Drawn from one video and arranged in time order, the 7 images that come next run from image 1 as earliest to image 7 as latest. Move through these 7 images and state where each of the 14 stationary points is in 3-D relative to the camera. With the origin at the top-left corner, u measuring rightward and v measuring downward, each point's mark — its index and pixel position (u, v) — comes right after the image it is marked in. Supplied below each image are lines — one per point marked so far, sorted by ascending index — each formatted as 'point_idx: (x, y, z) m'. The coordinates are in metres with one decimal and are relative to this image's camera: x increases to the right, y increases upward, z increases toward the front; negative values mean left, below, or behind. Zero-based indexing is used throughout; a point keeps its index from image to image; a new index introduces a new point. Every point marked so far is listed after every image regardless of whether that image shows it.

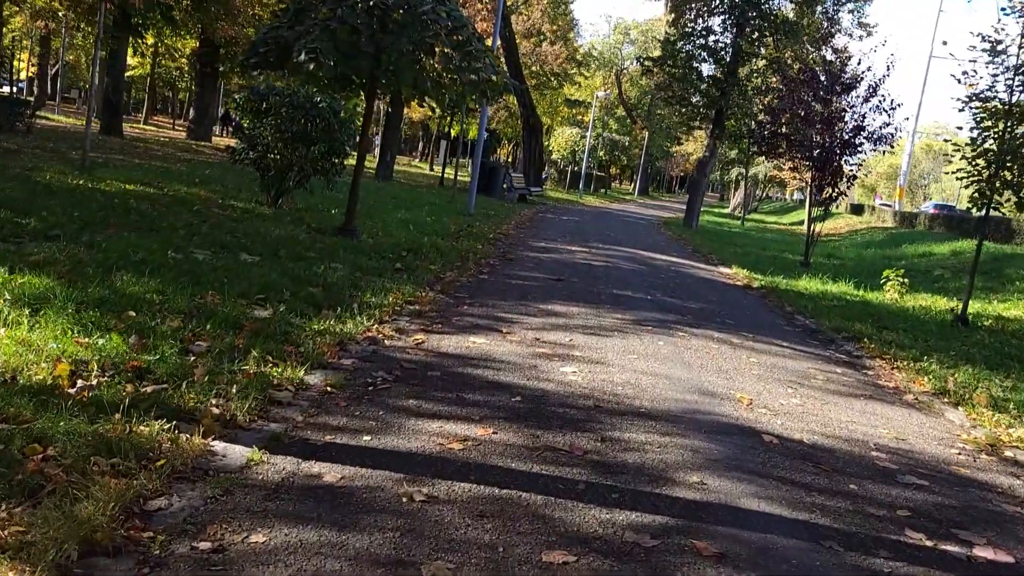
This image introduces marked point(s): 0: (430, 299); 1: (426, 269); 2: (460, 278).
0: (-0.8, -0.1, +7.6) m
1: (-1.0, +0.2, +9.3) m
2: (-0.6, +0.1, +9.2) m
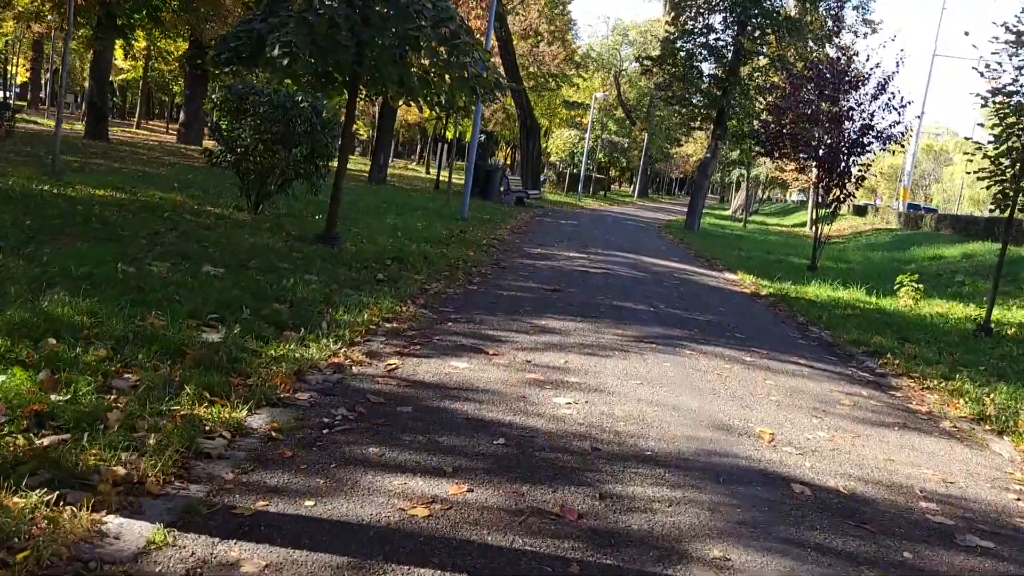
0: (-0.9, -0.2, +6.8) m
1: (-1.1, +0.1, +8.6) m
2: (-0.7, 0.0, +8.5) m
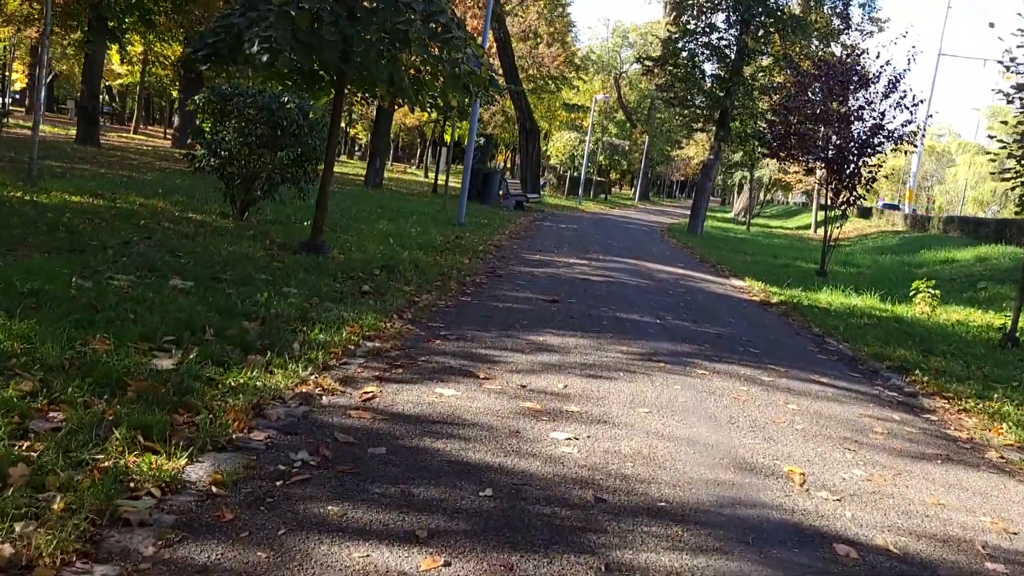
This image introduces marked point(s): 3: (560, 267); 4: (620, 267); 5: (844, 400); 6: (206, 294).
0: (-0.9, -0.4, +6.2) m
1: (-1.2, 0.0, +8.0) m
2: (-0.7, -0.1, +7.9) m
3: (+0.7, +0.3, +11.9) m
4: (+1.8, +0.4, +13.1) m
5: (+2.5, -0.8, +5.9) m
6: (-2.4, 0.0, +6.3) m
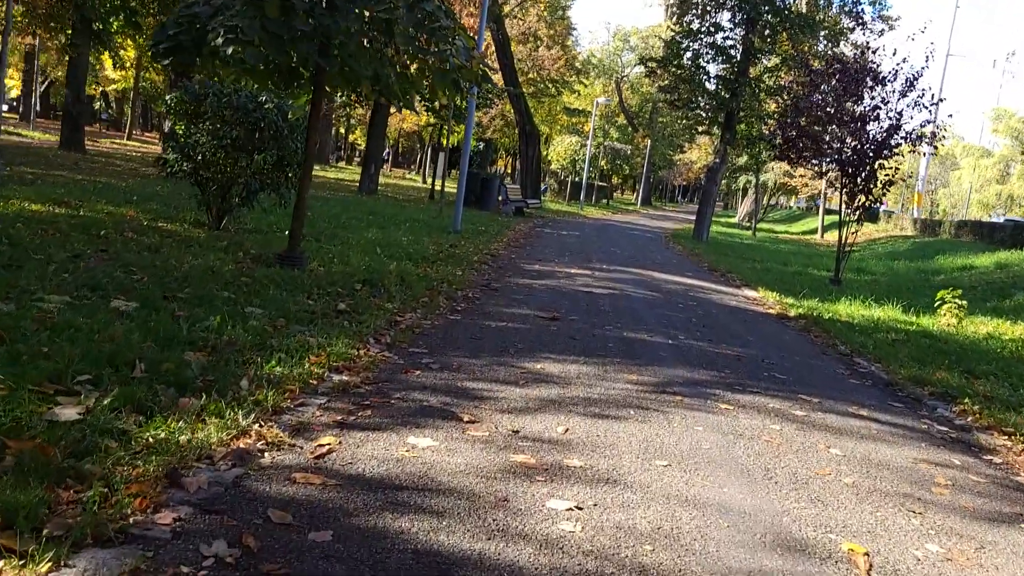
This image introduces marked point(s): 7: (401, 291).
0: (-1.0, -0.5, +5.4) m
1: (-1.2, -0.2, +7.2) m
2: (-0.8, -0.3, +7.0) m
3: (+0.7, +0.1, +11.1) m
4: (+1.7, +0.2, +12.2) m
5: (+2.4, -1.0, +5.0) m
6: (-2.5, -0.2, +5.4) m
7: (-1.2, 0.0, +8.3) m
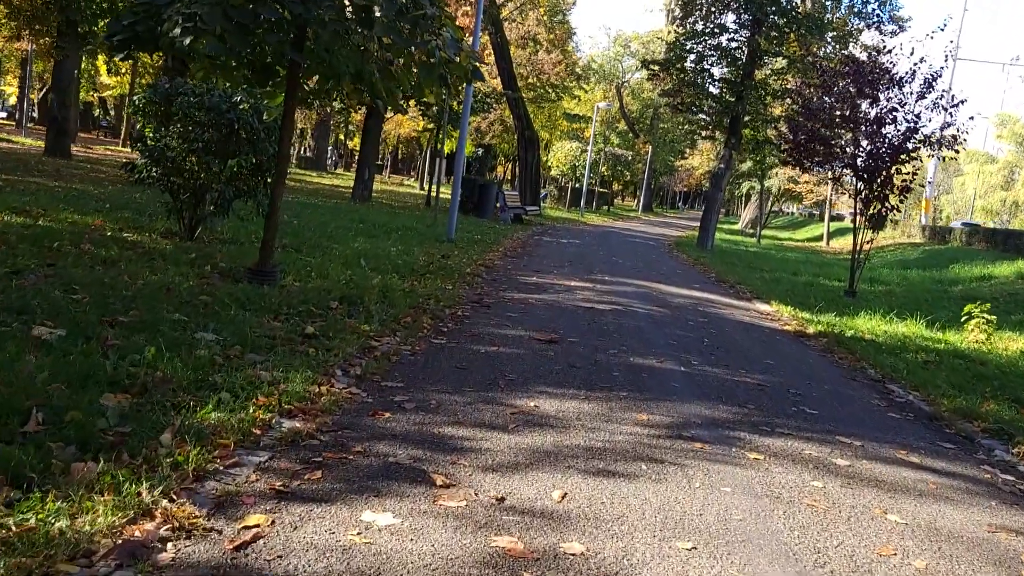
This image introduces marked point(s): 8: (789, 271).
0: (-1.0, -0.7, +4.6) m
1: (-1.3, -0.4, +6.3) m
2: (-0.9, -0.5, +6.2) m
3: (+0.6, -0.1, +10.3) m
4: (+1.7, 0.0, +11.4) m
5: (+2.4, -1.1, +4.2) m
6: (-2.6, -0.4, +4.6) m
7: (-1.2, -0.2, +7.5) m
8: (+6.9, +0.4, +19.5) m
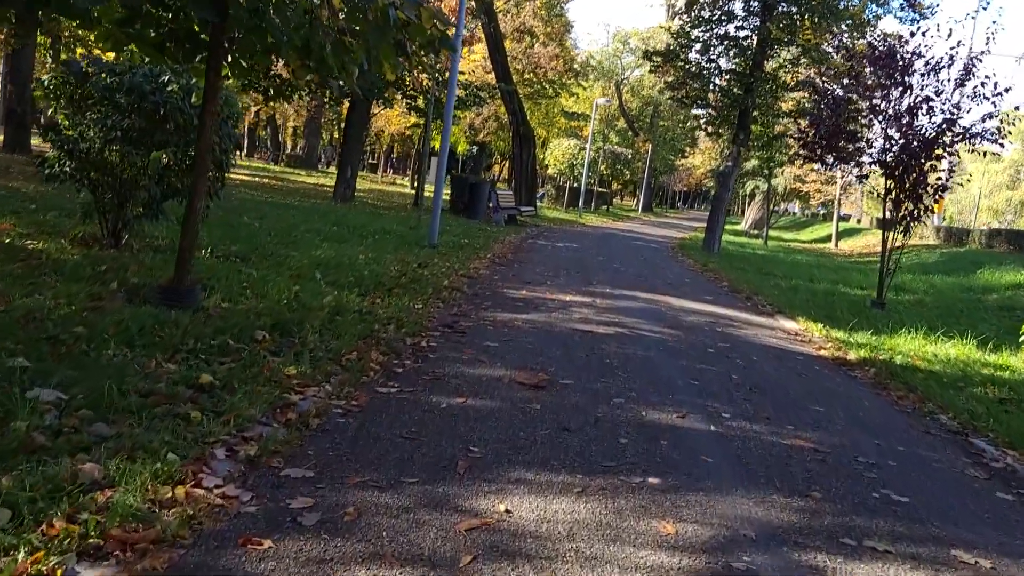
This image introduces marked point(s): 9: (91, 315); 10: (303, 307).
0: (-1.2, -0.8, +2.9) m
1: (-1.4, -0.6, +4.7) m
2: (-1.0, -0.7, +4.6) m
3: (+0.4, -0.2, +8.6) m
4: (+1.5, -0.2, +9.8) m
5: (+2.2, -1.3, +2.6) m
6: (-2.7, -0.5, +3.0) m
7: (-1.4, -0.4, +5.8) m
8: (+6.7, +0.2, +17.9) m
9: (-3.0, -0.2, +5.6) m
10: (-1.8, -0.2, +6.9) m
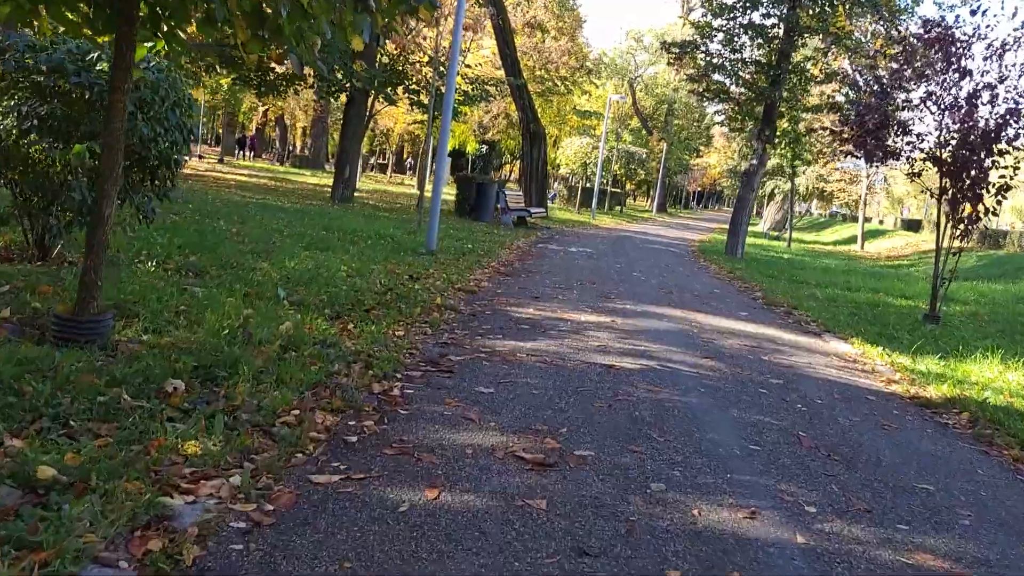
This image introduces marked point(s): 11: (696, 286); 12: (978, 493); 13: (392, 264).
0: (-1.3, -1.0, +1.4) m
1: (-1.5, -0.7, +3.2) m
2: (-1.1, -0.8, +3.1) m
3: (+0.5, -0.4, +7.1) m
4: (+1.5, -0.4, +8.2) m
5: (+2.1, -1.5, +1.0) m
6: (-2.8, -0.7, +1.5) m
7: (-1.4, -0.6, +4.3) m
8: (+6.8, +0.1, +16.3) m
9: (-3.0, -0.4, +4.1) m
10: (-1.8, -0.4, +5.4) m
11: (+3.1, +0.1, +13.4) m
12: (+2.6, -1.1, +4.4) m
13: (-1.6, +0.3, +10.4) m
